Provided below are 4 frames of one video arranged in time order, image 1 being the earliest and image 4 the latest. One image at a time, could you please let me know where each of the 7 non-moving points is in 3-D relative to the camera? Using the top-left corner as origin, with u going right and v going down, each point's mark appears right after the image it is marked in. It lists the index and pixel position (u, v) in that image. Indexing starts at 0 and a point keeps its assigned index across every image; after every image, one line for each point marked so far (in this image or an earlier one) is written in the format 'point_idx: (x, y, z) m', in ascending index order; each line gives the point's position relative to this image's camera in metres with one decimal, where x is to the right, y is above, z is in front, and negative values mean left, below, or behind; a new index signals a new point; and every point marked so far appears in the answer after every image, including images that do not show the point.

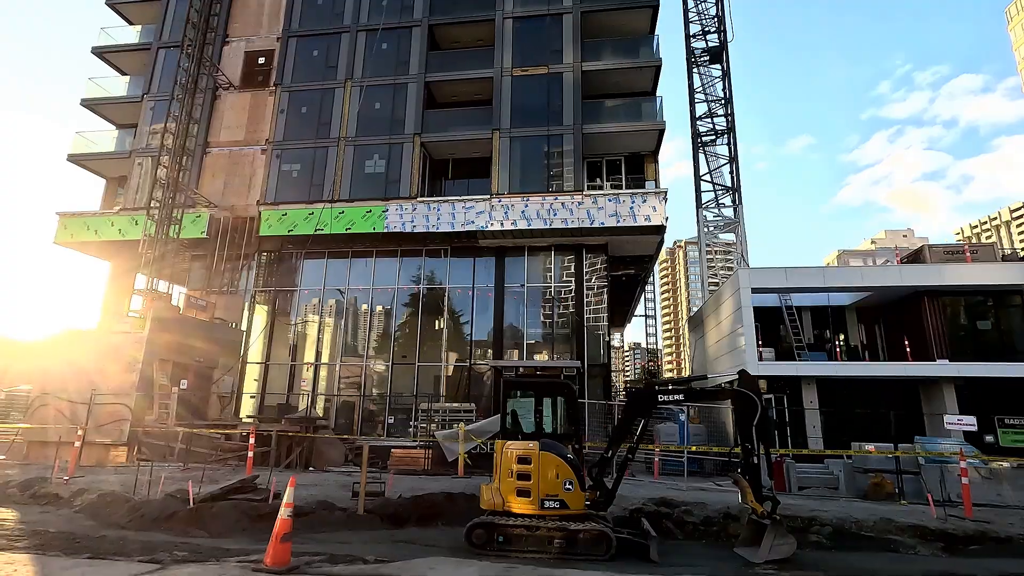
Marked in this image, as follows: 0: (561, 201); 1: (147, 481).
0: (+1.8, +3.3, +19.8) m
1: (-6.7, -3.6, +9.8) m
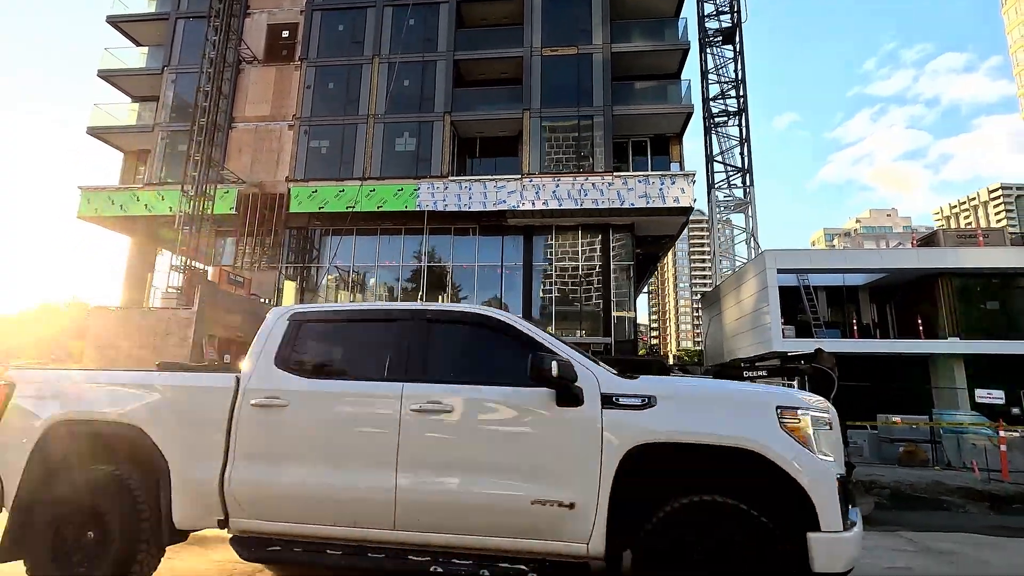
0: (+3.0, +4.0, +20.3) m
1: (-5.2, -3.2, +10.4) m
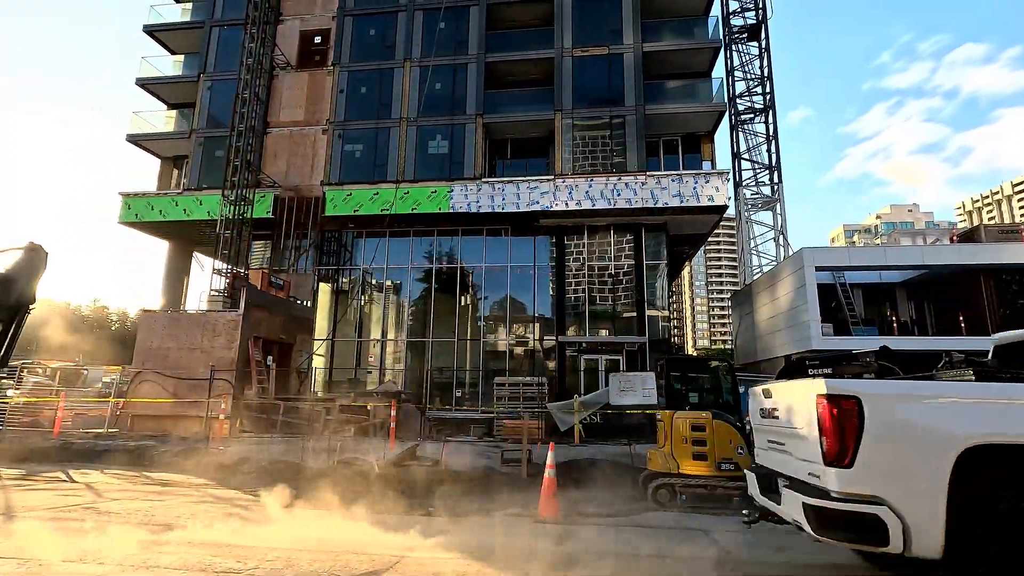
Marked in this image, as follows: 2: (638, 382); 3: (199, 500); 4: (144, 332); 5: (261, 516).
0: (+4.3, +4.1, +20.4) m
1: (-4.1, -3.3, +10.6) m
2: (+3.0, -2.2, +12.6) m
3: (-3.8, -2.6, +6.5) m
4: (-11.8, -1.4, +17.1) m
5: (-2.6, -2.4, +5.7) m
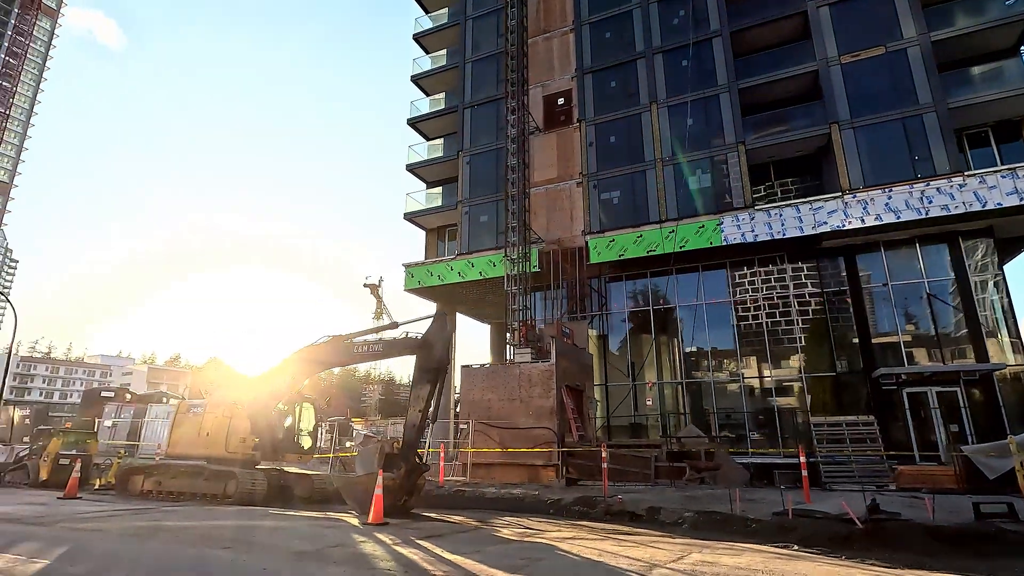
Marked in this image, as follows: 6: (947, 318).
0: (+14.2, +3.4, +17.9) m
1: (+4.0, -4.1, +10.3) m
2: (+11.2, -2.5, +10.3) m
3: (+3.1, -3.2, +6.4) m
4: (-1.6, -3.4, +18.8) m
5: (+3.9, -2.9, +5.3) m
6: (+14.9, -1.0, +18.3) m
